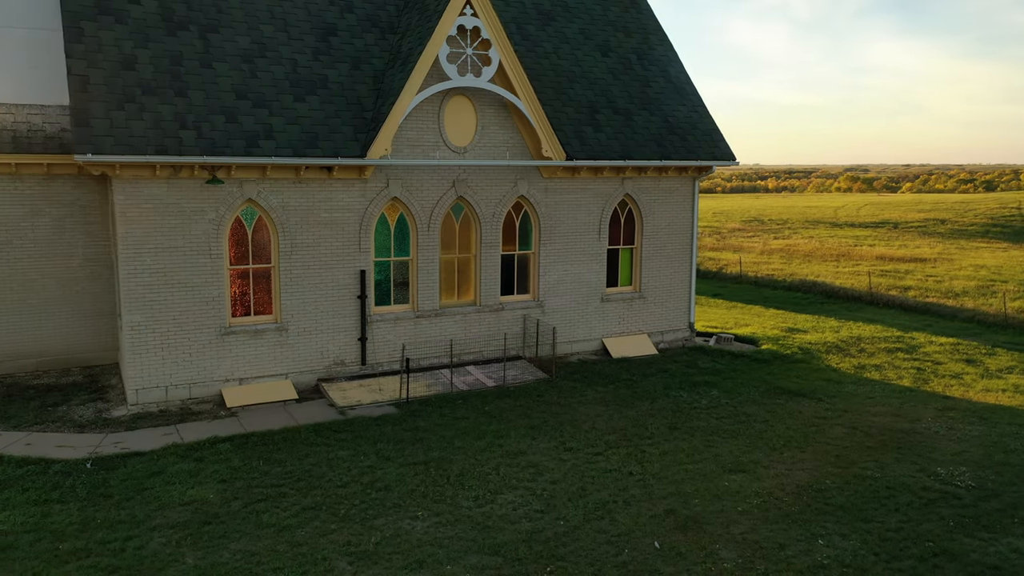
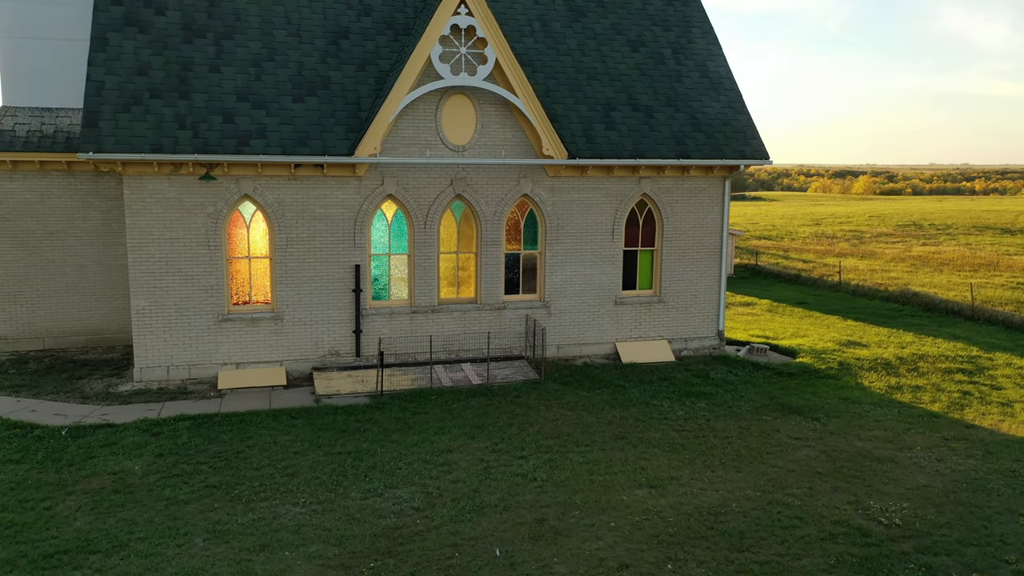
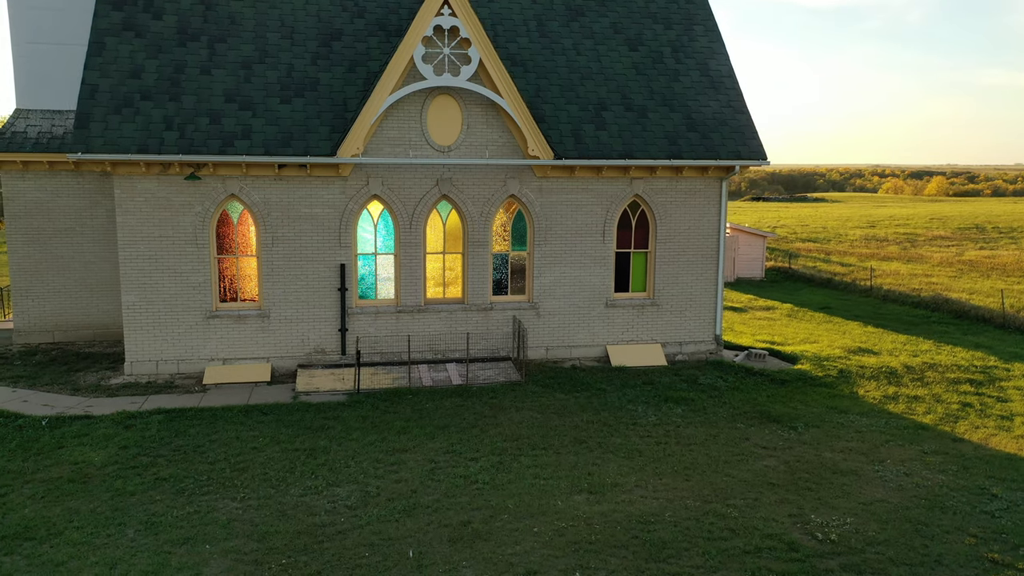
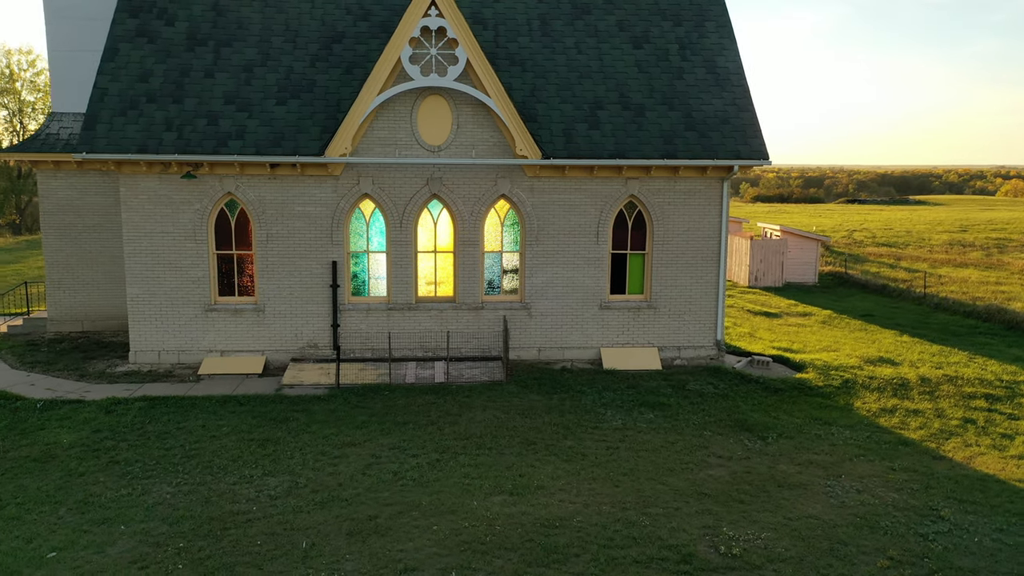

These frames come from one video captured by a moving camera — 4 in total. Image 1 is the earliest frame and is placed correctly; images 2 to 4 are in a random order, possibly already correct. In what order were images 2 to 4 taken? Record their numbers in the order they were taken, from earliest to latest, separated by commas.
2, 3, 4
